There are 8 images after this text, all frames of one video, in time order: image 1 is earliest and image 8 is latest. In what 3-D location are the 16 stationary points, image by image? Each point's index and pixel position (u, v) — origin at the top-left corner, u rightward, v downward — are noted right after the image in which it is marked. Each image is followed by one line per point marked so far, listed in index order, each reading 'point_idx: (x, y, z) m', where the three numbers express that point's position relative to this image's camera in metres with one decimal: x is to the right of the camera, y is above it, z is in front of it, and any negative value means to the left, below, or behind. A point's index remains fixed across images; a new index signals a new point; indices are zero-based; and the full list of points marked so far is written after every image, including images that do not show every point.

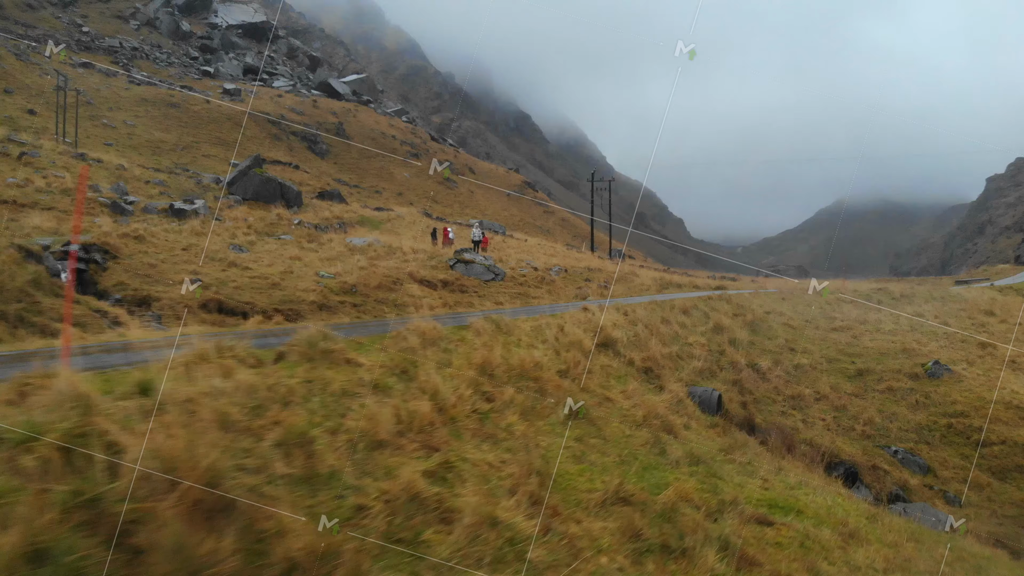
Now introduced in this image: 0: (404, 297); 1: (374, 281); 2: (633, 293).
0: (-1.4, -0.1, +10.6) m
1: (-1.9, +0.1, +10.6) m
2: (+2.1, 0.0, +13.9) m
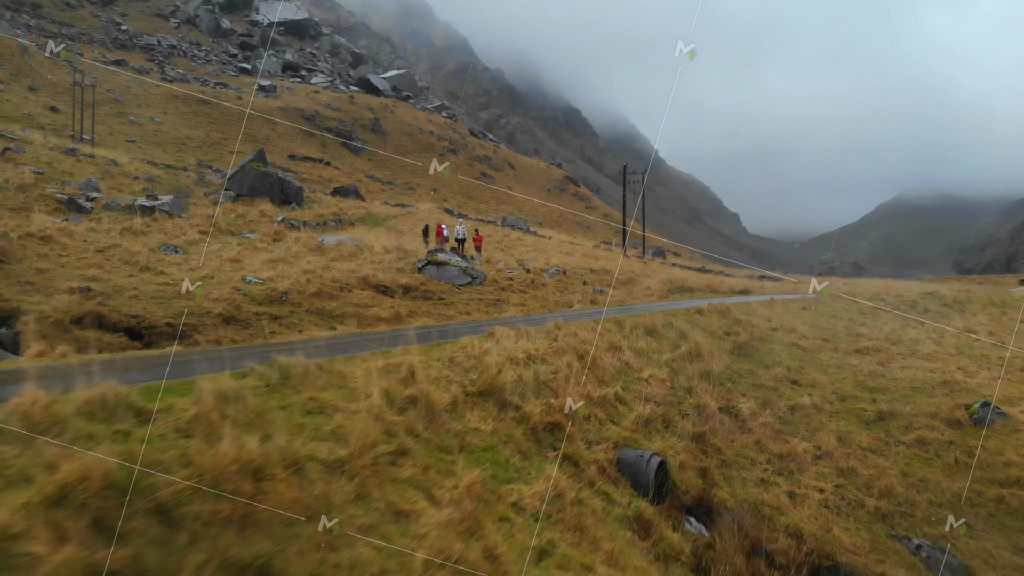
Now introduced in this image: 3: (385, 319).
0: (-1.9, -0.2, +9.0) m
1: (-2.3, 0.0, +9.1) m
2: (+1.9, -0.1, +12.1) m
3: (-1.4, -0.3, +9.0) m
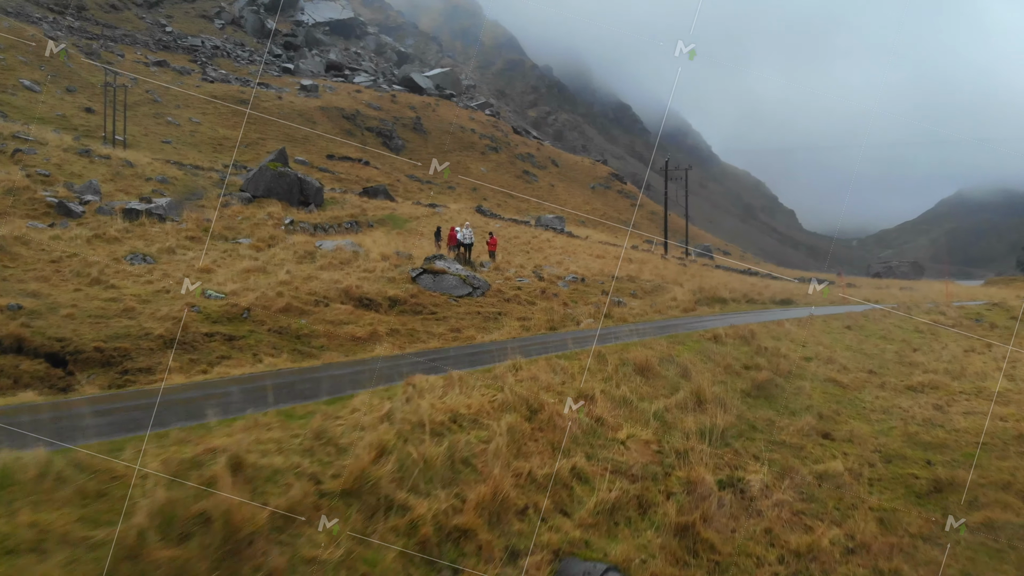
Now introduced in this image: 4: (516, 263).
0: (-1.9, -0.4, +8.0) m
1: (-2.4, -0.2, +8.1) m
2: (+2.0, -0.2, +10.8) m
3: (-1.5, -0.5, +7.9) m
4: (+0.1, +0.5, +14.4) m
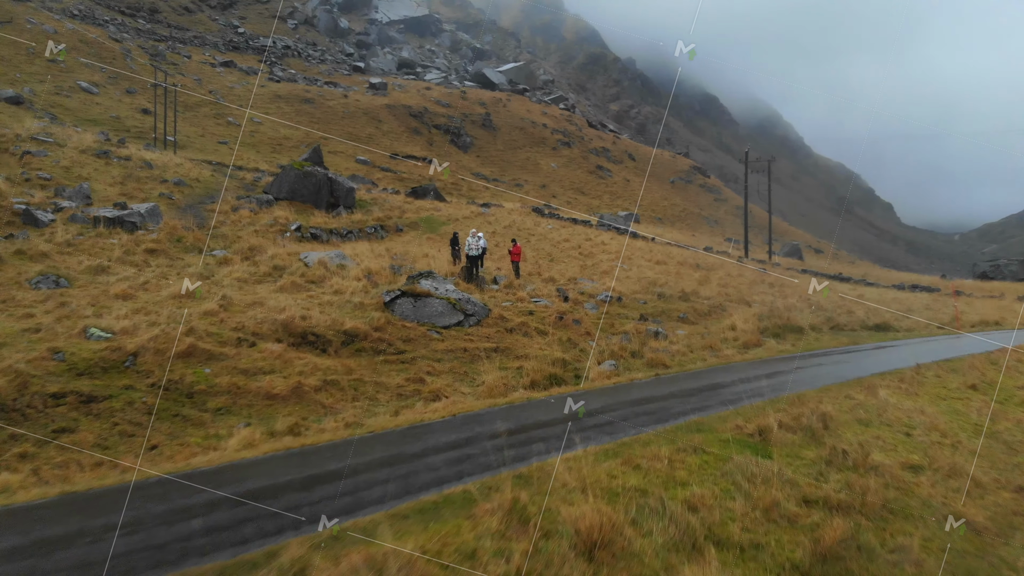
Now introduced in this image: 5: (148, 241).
0: (-2.1, -0.6, +6.0) m
1: (-2.5, -0.4, +6.2) m
2: (+2.1, -0.5, +8.4) m
3: (-1.7, -0.8, +5.9) m
4: (+0.6, +0.2, +12.1) m
5: (-4.6, +0.6, +10.1) m
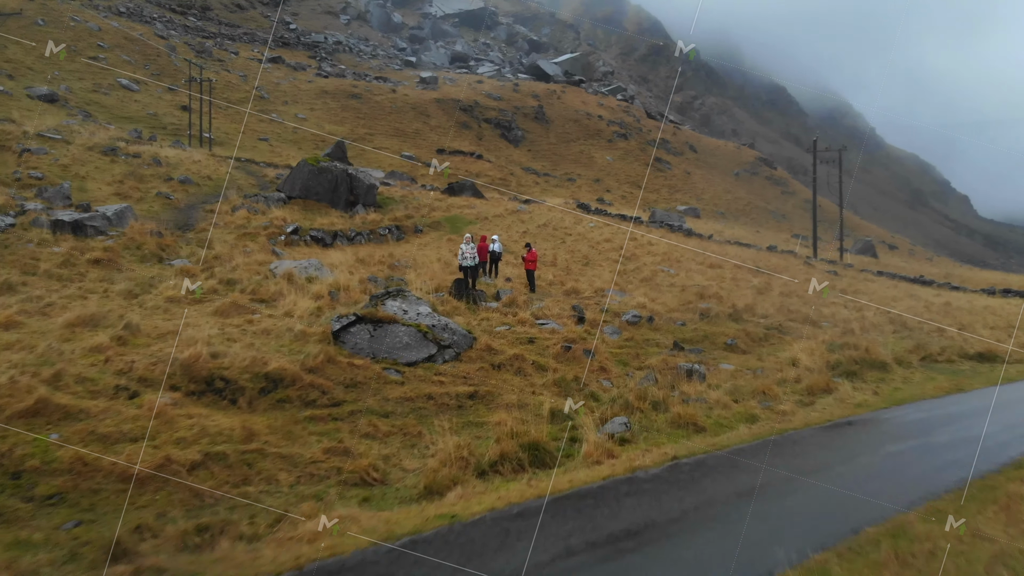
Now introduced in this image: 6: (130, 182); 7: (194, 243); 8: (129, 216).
0: (-2.4, -0.8, +4.4) m
1: (-2.8, -0.6, +4.6) m
2: (+2.0, -0.7, +6.5) m
3: (-1.9, -1.0, +4.2) m
4: (+0.8, 0.0, +10.3) m
5: (-4.5, +0.5, +8.7) m
6: (-7.1, +2.0, +14.9) m
7: (-3.9, +0.6, +9.9) m
8: (-4.9, +0.9, +10.4) m
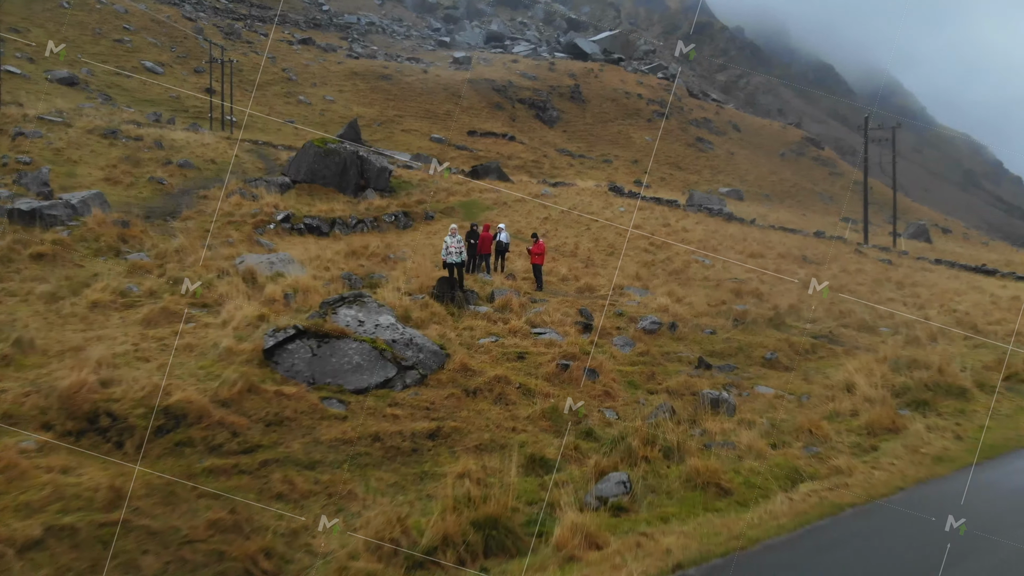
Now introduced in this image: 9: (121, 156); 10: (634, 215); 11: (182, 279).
0: (-2.6, -0.9, +3.3) m
1: (-3.0, -0.7, +3.5) m
2: (+1.9, -0.7, +5.2) m
3: (-2.2, -1.1, +3.1) m
4: (+0.9, +0.1, +9.0) m
5: (-4.5, +0.5, +7.7) m
6: (-6.8, +2.1, +14.0) m
7: (-3.9, +0.6, +8.9) m
8: (-4.8, +1.0, +9.4) m
9: (-7.0, +2.3, +14.3) m
10: (+2.3, +1.4, +15.9) m
11: (-2.7, +0.1, +6.6) m
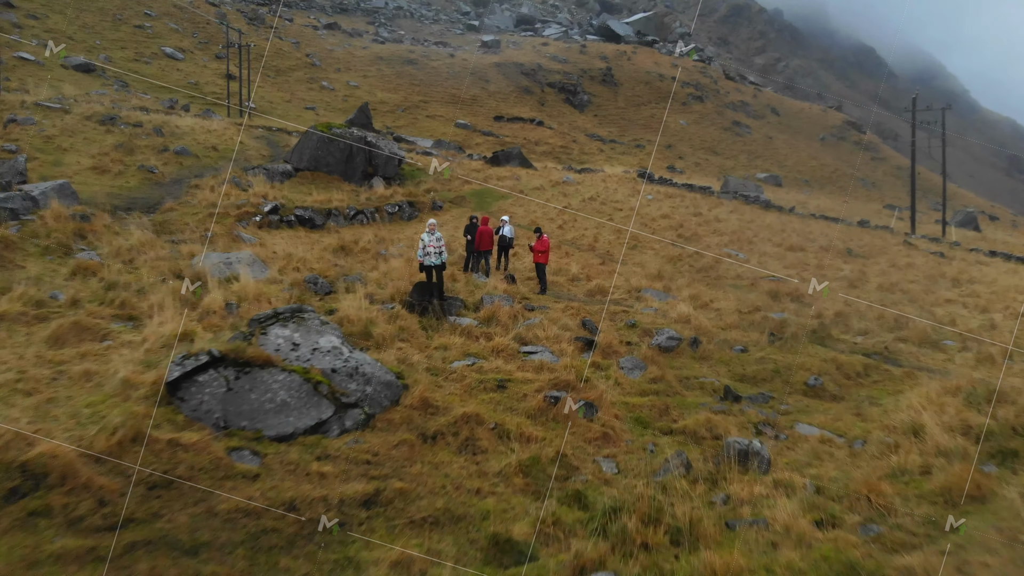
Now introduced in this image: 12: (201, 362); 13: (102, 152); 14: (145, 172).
0: (-2.8, -1.0, +2.4) m
1: (-3.2, -0.8, +2.6) m
2: (+1.8, -0.8, +4.1) m
3: (-2.4, -1.2, +2.2) m
4: (+0.9, +0.1, +7.9) m
5: (-4.5, +0.5, +6.9) m
6: (-6.5, +2.2, +13.2) m
7: (-3.8, +0.6, +8.0) m
8: (-4.8, +1.0, +8.6) m
9: (-6.7, +2.4, +13.5) m
10: (+2.7, +1.5, +14.7) m
11: (-2.8, 0.0, +5.7) m
12: (-1.5, -0.4, +3.9) m
13: (-6.6, +2.2, +12.9) m
14: (-5.6, +1.8, +12.2) m
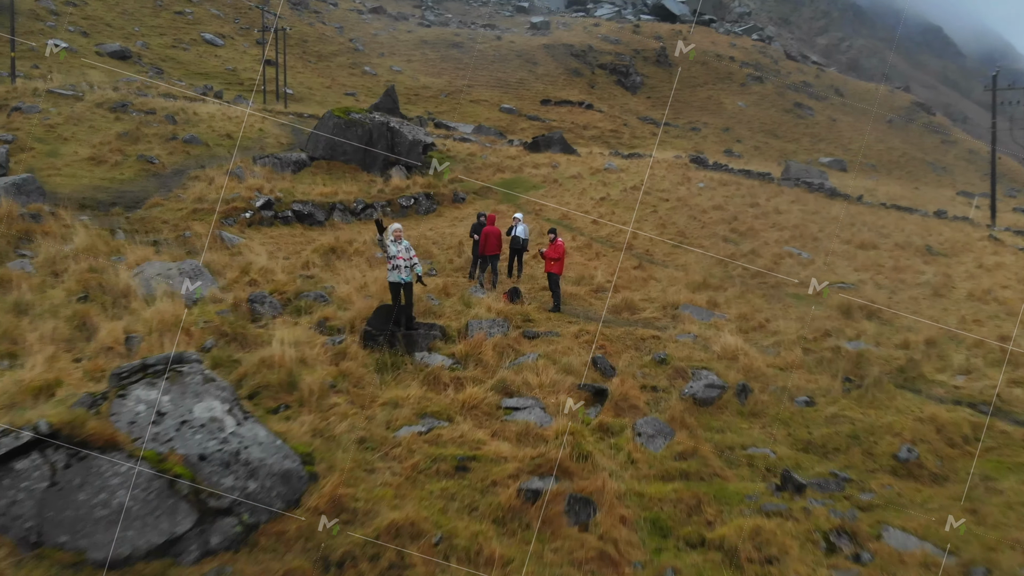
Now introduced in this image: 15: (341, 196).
0: (-3.0, -1.2, +1.4) m
1: (-3.4, -1.0, +1.6) m
2: (+1.6, -1.0, +2.7) m
3: (-2.7, -1.3, +1.1) m
4: (+1.0, 0.0, +6.6) m
5: (-4.4, +0.4, +5.9) m
6: (-6.0, +2.2, +12.3) m
7: (-3.7, +0.5, +7.0) m
8: (-4.6, +0.9, +7.6) m
9: (-6.2, +2.5, +12.7) m
10: (+3.2, +1.5, +13.2) m
11: (-2.8, -0.1, +4.6) m
12: (-1.6, -0.5, +2.7) m
13: (-6.1, +2.2, +12.0) m
14: (-5.2, +1.8, +11.3) m
15: (-2.2, +1.1, +10.1) m
